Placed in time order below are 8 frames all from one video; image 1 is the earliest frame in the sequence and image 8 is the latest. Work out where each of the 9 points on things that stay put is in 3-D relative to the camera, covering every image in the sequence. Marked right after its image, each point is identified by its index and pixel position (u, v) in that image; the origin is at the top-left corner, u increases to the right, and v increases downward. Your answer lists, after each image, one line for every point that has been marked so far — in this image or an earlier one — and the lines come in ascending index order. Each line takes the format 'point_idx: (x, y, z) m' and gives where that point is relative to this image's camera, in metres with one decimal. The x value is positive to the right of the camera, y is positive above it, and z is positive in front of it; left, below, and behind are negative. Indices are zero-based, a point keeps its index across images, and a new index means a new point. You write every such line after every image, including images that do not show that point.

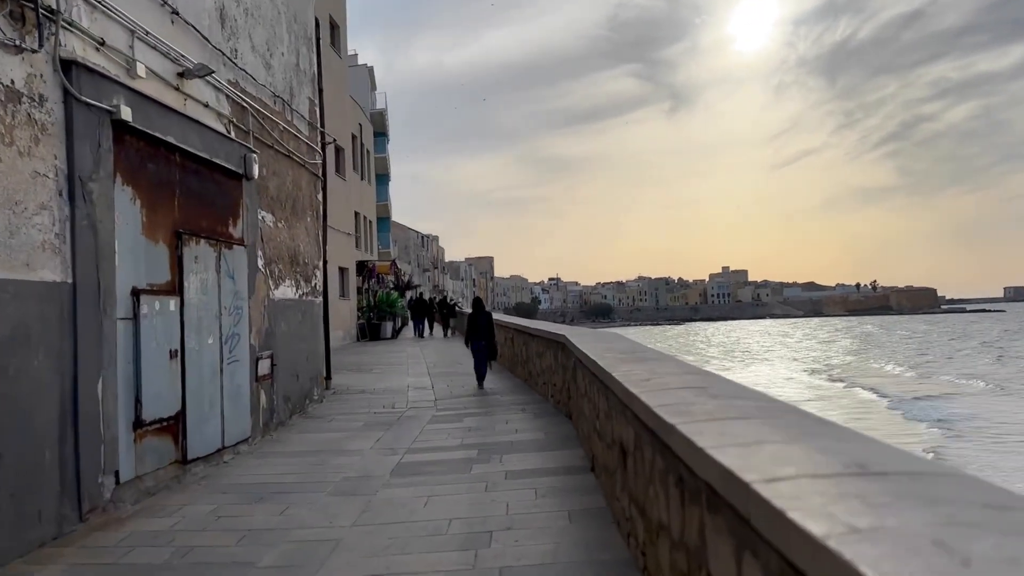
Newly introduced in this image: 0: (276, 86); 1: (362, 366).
0: (-2.8, +2.4, +9.6) m
1: (-3.0, -1.5, +16.3) m
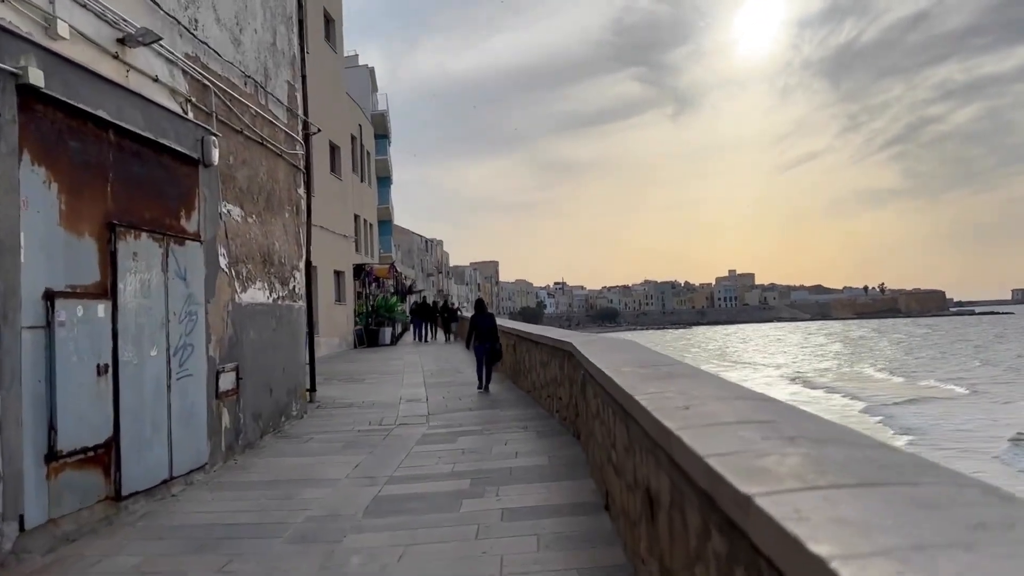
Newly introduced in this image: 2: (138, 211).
0: (-2.8, +2.3, +8.6) m
1: (-3.0, -1.6, +15.3) m
2: (-2.7, +0.6, +5.8) m
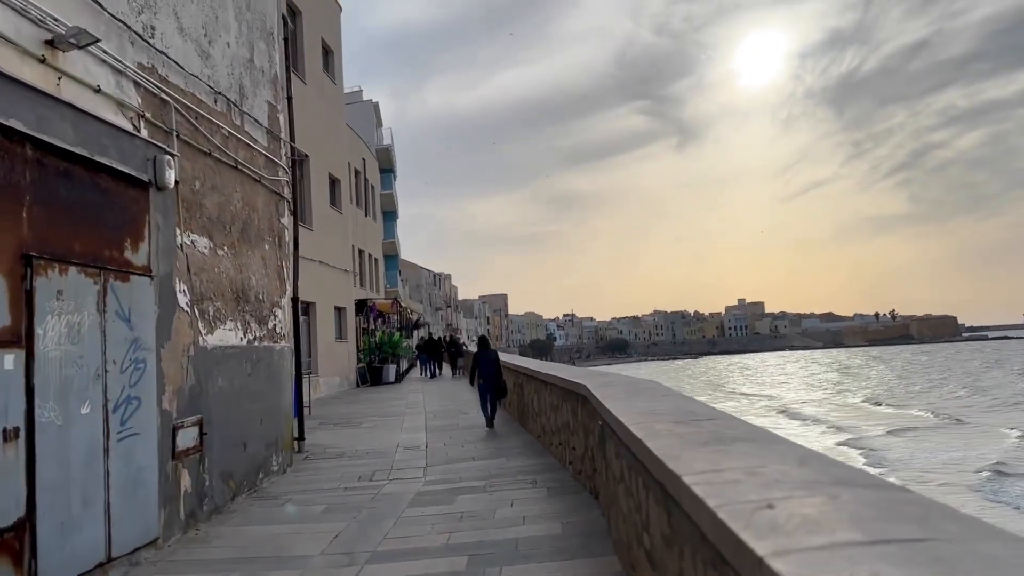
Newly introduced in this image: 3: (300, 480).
0: (-2.8, +2.0, +7.7) m
1: (-2.8, -2.3, +14.3) m
2: (-2.6, +0.3, +4.9) m
3: (-2.1, -1.9, +8.2) m
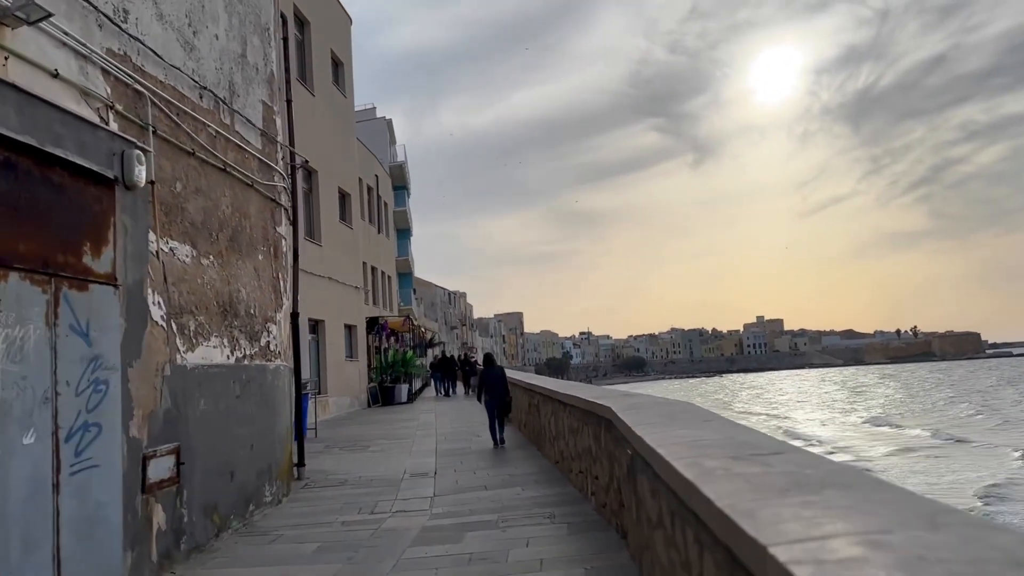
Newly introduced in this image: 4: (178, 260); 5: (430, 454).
0: (-2.7, +1.8, +7.1) m
1: (-2.6, -2.5, +13.5) m
2: (-2.6, +0.2, +4.2) m
3: (-2.0, -2.1, +7.5) m
4: (-2.5, +0.2, +6.2) m
5: (-1.1, -2.3, +11.1) m
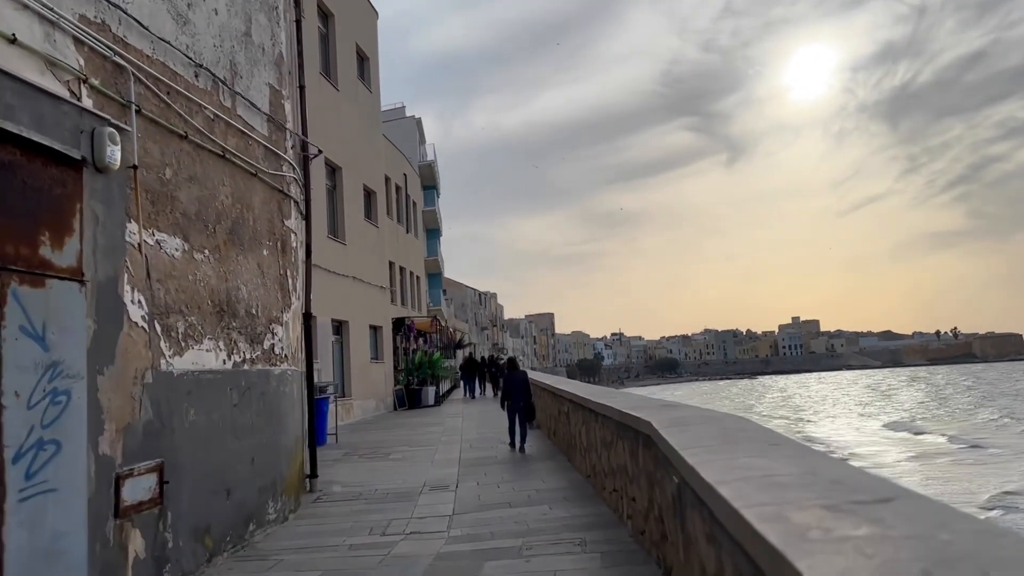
0: (-2.5, +1.9, +6.5) m
1: (-2.1, -2.5, +12.9) m
2: (-2.5, +0.3, +3.6) m
3: (-1.8, -2.0, +6.8) m
4: (-2.4, +0.2, +5.6) m
5: (-0.8, -2.3, +10.4) m
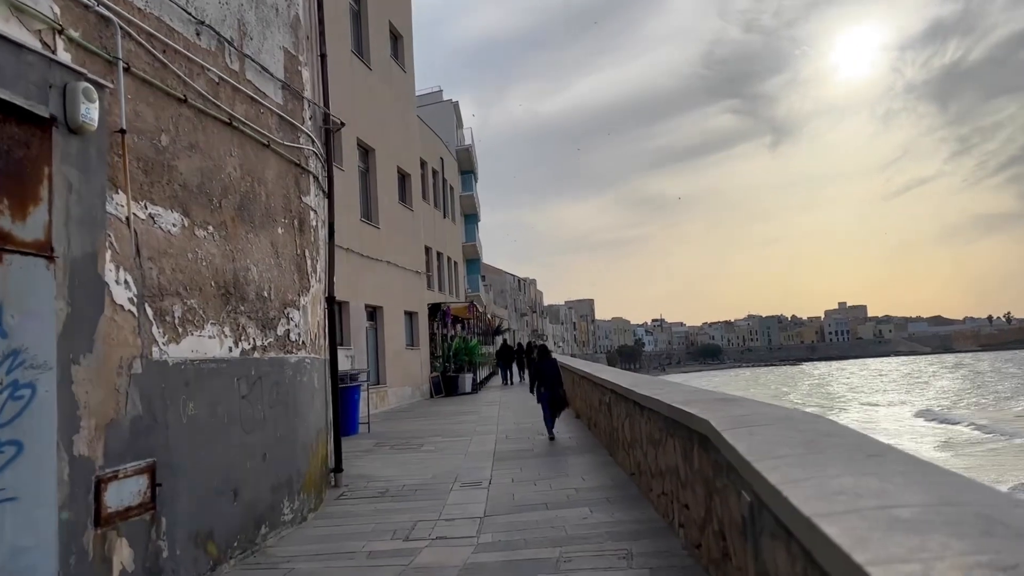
0: (-2.2, +2.0, +5.9) m
1: (-1.5, -2.3, +12.3) m
2: (-2.4, +0.4, +3.0) m
3: (-1.5, -1.9, +6.3) m
4: (-2.2, +0.4, +5.0) m
5: (-0.3, -2.0, +9.8) m
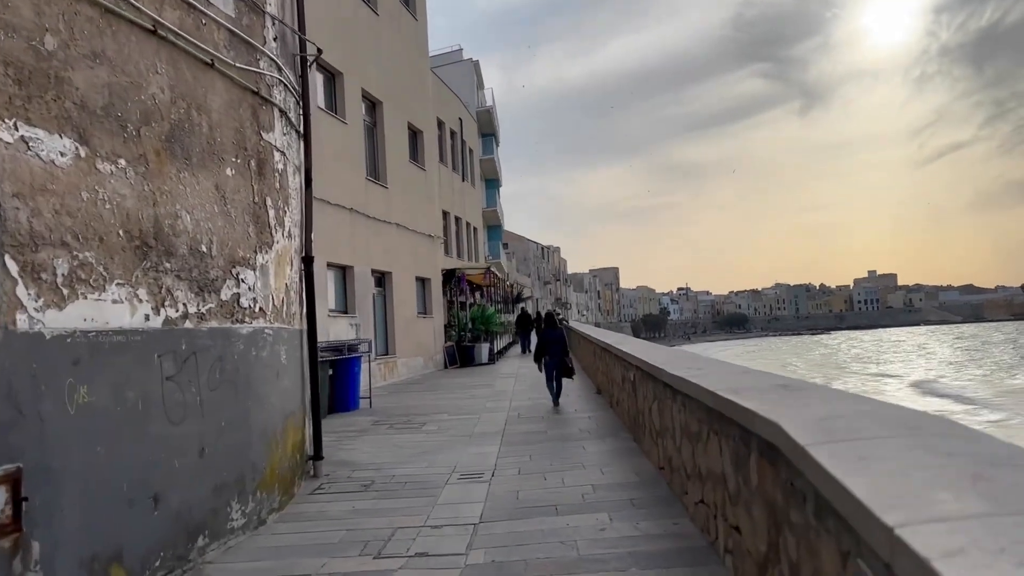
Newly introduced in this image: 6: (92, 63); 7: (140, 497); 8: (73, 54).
0: (-2.2, +2.3, +4.6) m
1: (-1.3, -1.7, +11.2) m
2: (-2.5, +0.5, +1.8) m
3: (-1.5, -1.6, +5.1) m
4: (-2.2, +0.6, +3.7) m
5: (-0.2, -1.6, +8.6) m
6: (-2.2, +1.2, +4.3) m
7: (-1.9, -1.1, +4.2) m
8: (-2.2, +1.2, +4.2) m
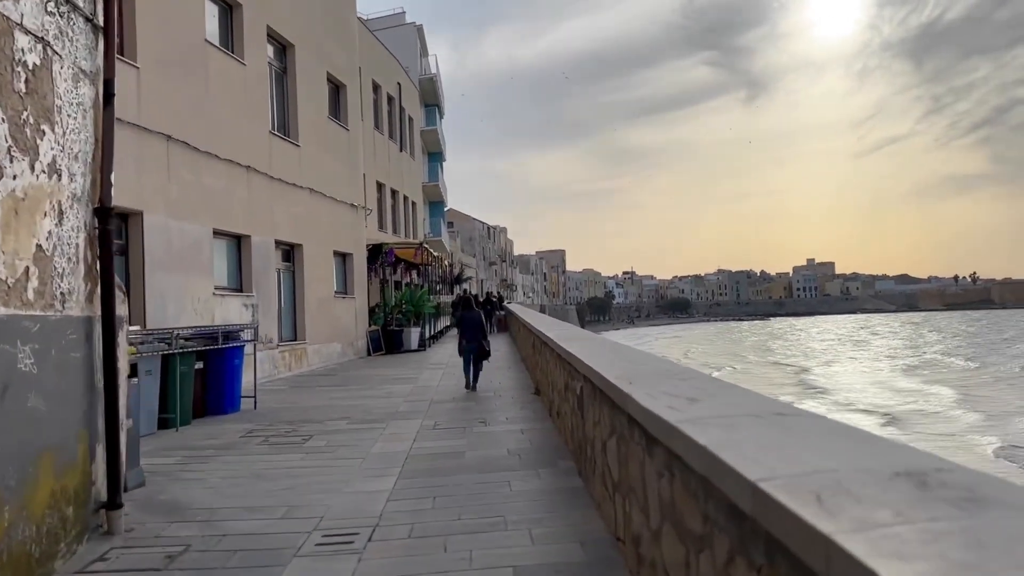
0: (-2.6, +2.4, +2.2) m
1: (-2.3, -1.5, +8.9) m
2: (-2.7, +0.6, -0.6) m
3: (-2.0, -1.5, +2.8) m
4: (-2.6, +0.7, +1.4) m
5: (-0.9, -1.4, +6.4) m
6: (-2.6, +1.3, +1.9) m
7: (-2.4, -1.0, +1.9) m
8: (-2.6, +1.3, +1.8) m
